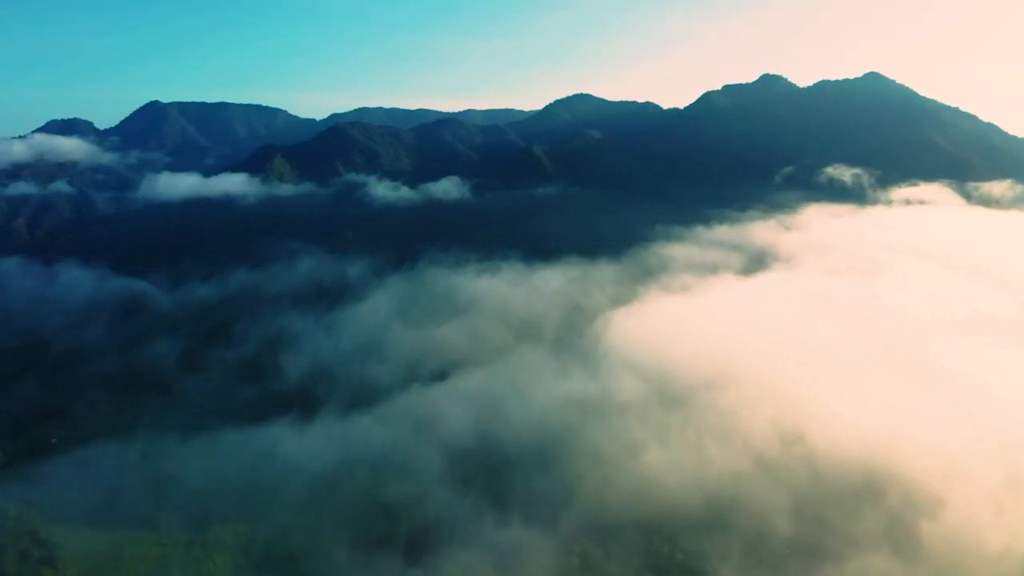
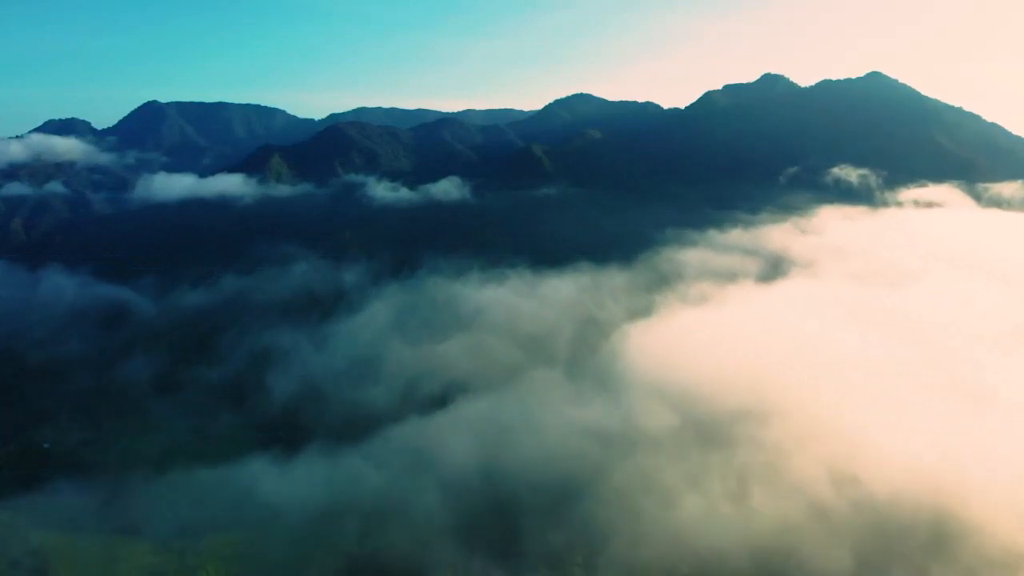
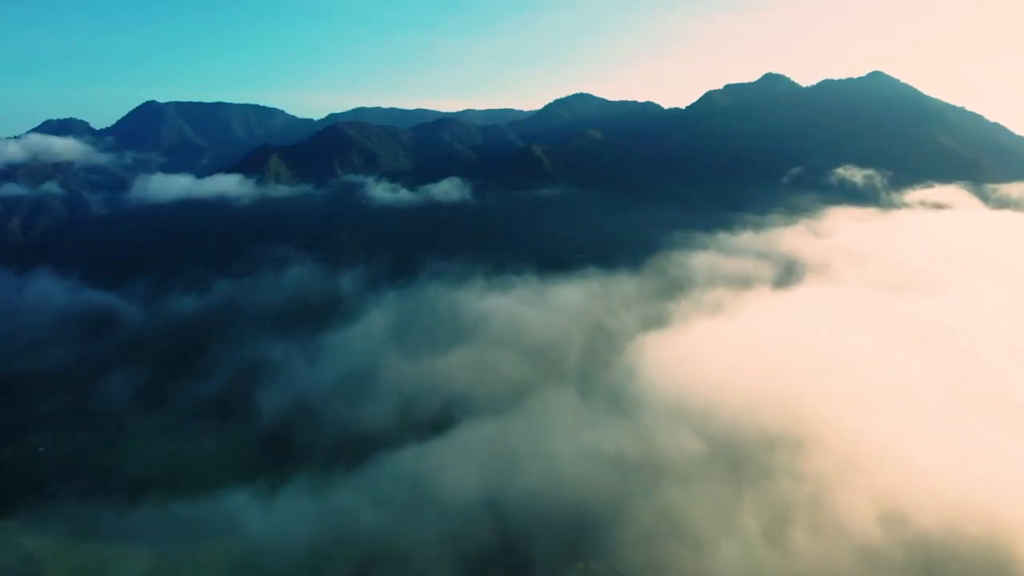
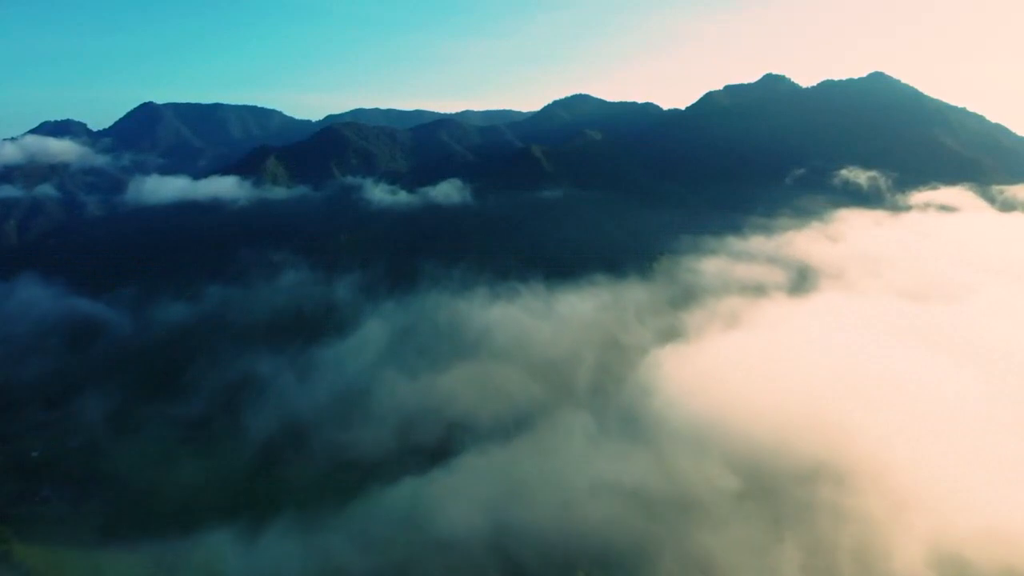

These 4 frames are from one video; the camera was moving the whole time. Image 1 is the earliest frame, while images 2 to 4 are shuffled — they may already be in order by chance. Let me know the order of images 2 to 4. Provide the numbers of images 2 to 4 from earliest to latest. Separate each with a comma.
2, 3, 4
